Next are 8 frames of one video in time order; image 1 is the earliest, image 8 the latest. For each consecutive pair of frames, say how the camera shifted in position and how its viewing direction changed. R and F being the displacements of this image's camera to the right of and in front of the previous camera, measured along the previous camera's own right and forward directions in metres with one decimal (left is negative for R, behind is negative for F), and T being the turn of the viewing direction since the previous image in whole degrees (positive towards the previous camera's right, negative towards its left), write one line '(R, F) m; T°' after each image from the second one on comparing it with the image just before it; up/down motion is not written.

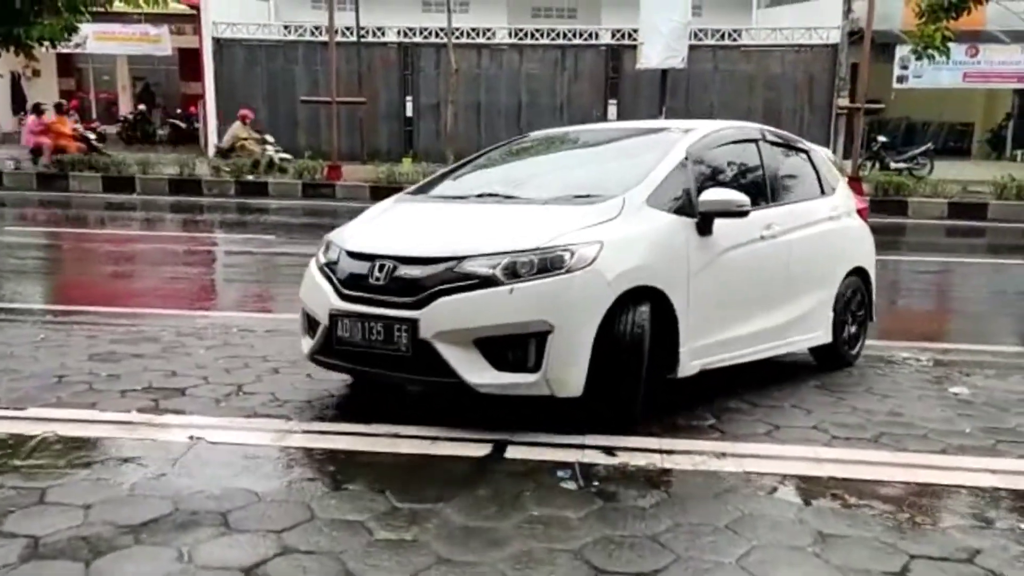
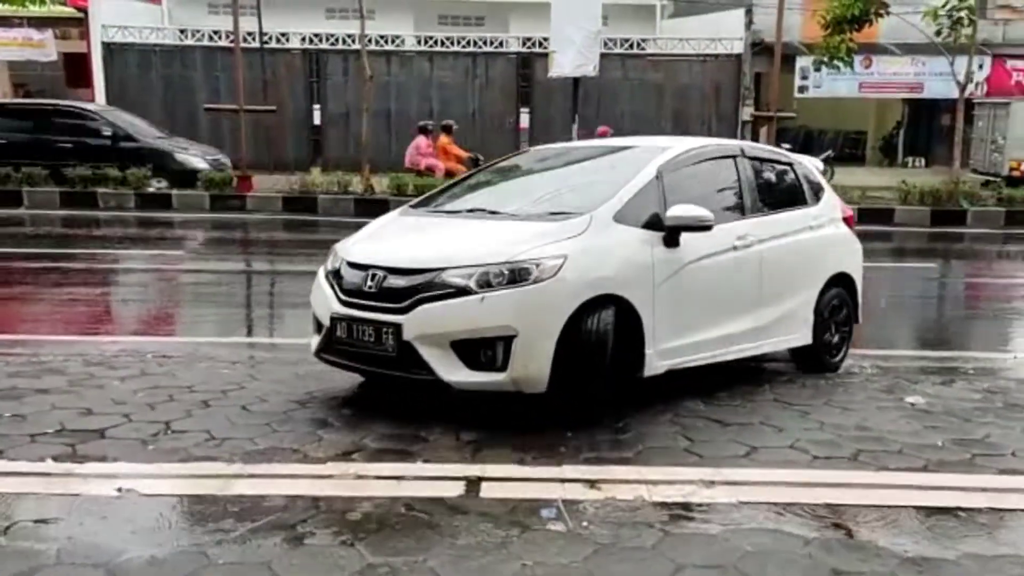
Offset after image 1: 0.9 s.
(-0.3, +0.3) m; +6°
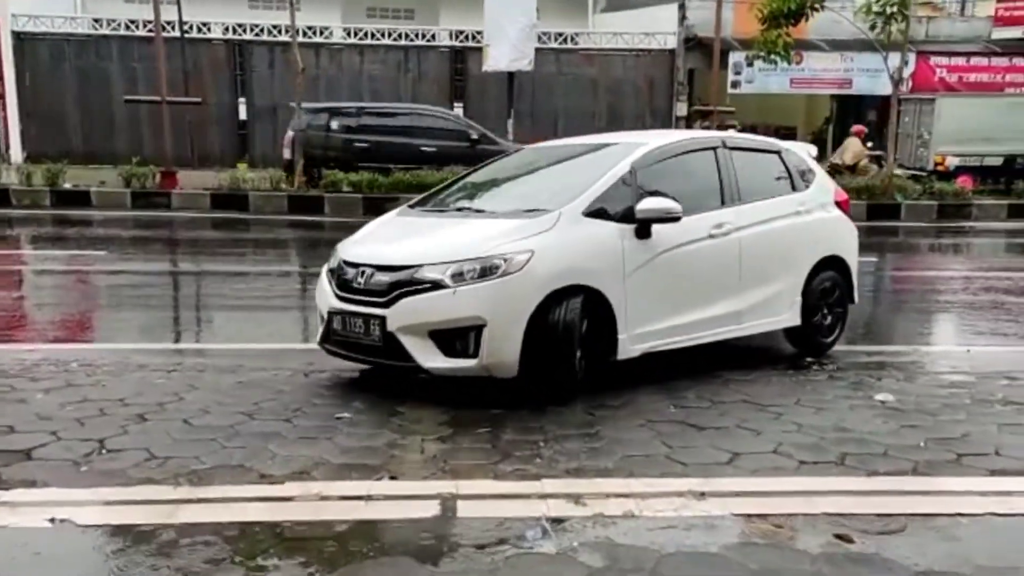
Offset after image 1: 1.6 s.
(-0.2, +0.3) m; +4°
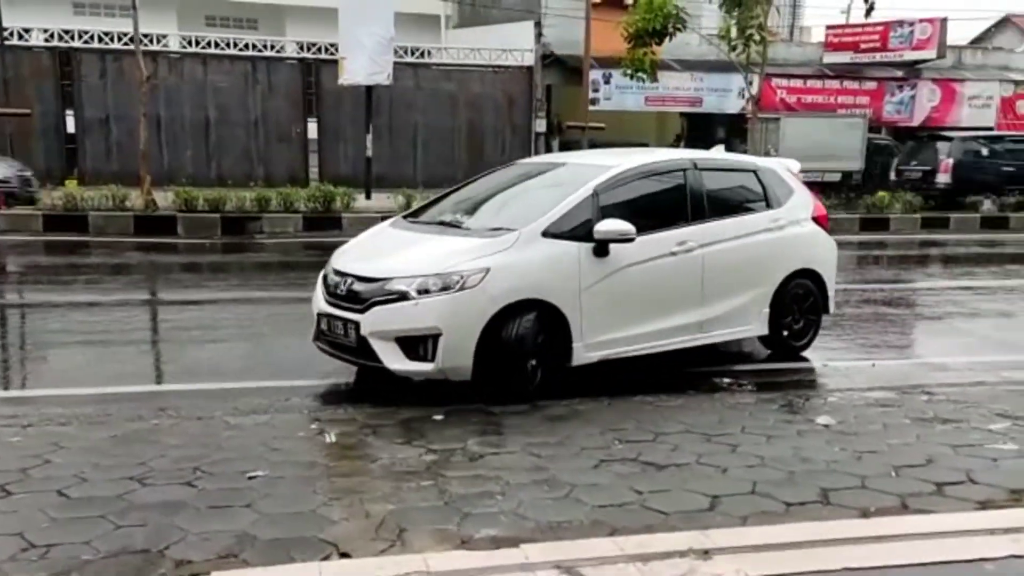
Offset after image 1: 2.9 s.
(-0.4, +0.5) m; +10°
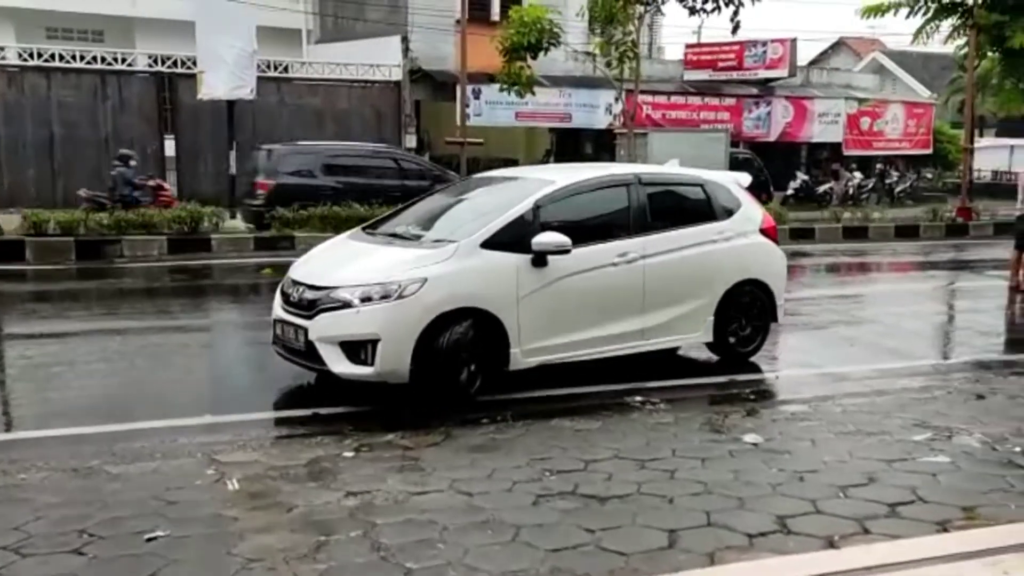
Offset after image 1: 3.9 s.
(-0.3, +0.3) m; +9°
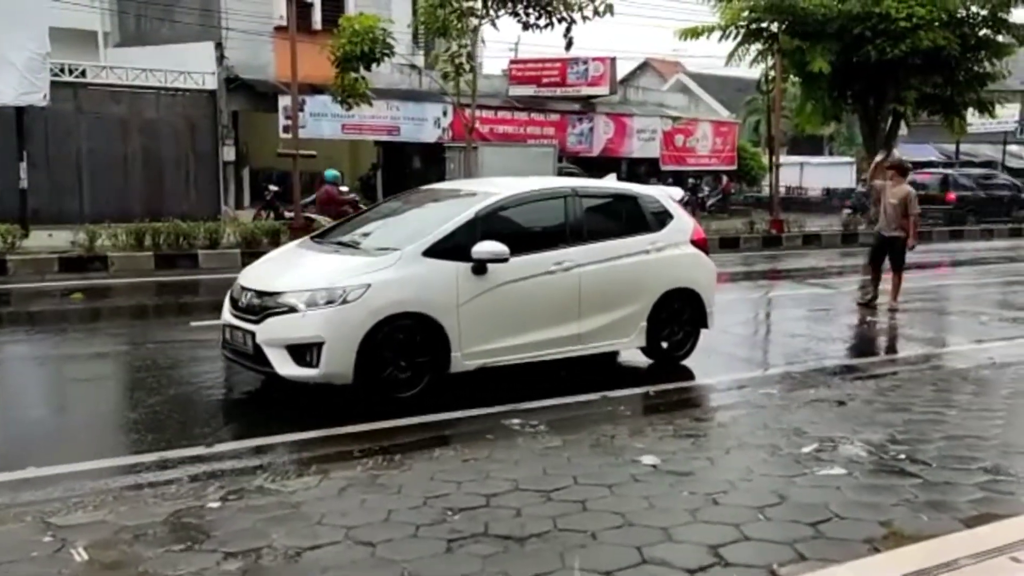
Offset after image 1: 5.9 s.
(-0.4, +0.4) m; +12°
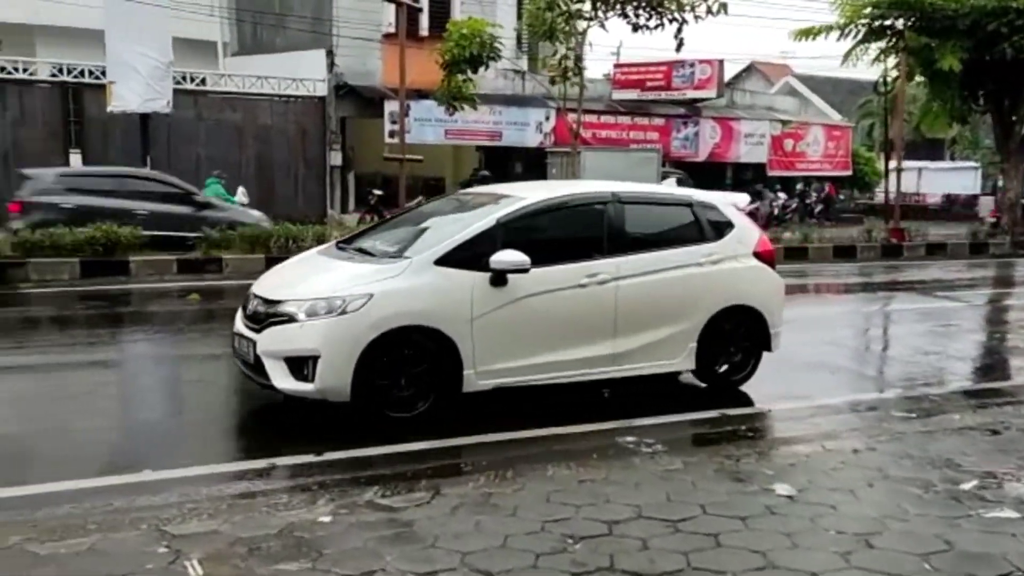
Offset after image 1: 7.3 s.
(-0.2, +0.3) m; -6°
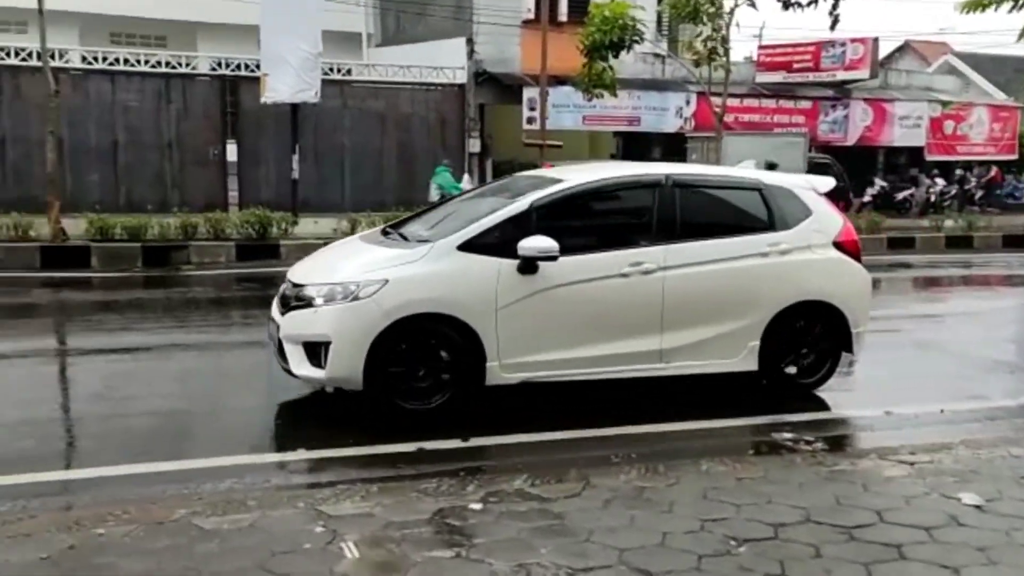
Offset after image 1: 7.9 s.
(-0.1, +0.1) m; -8°
